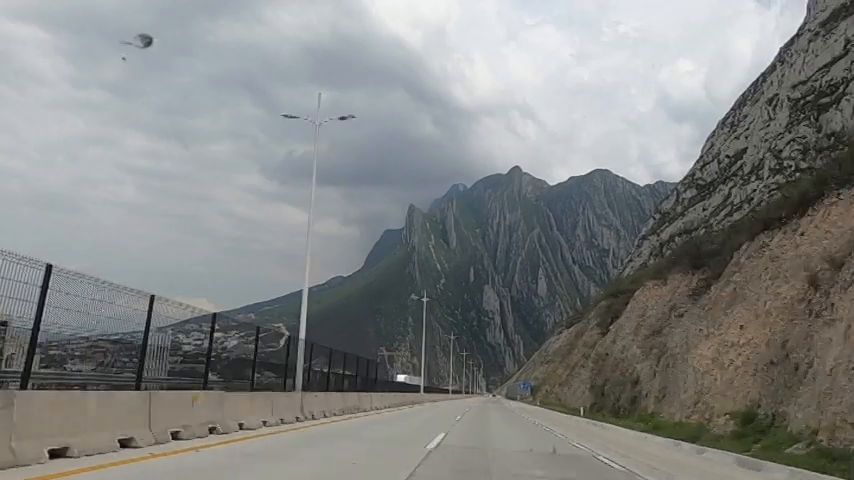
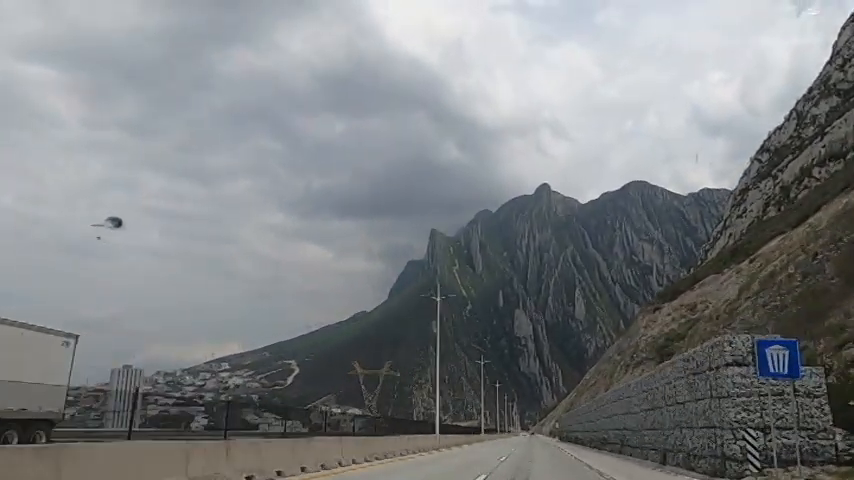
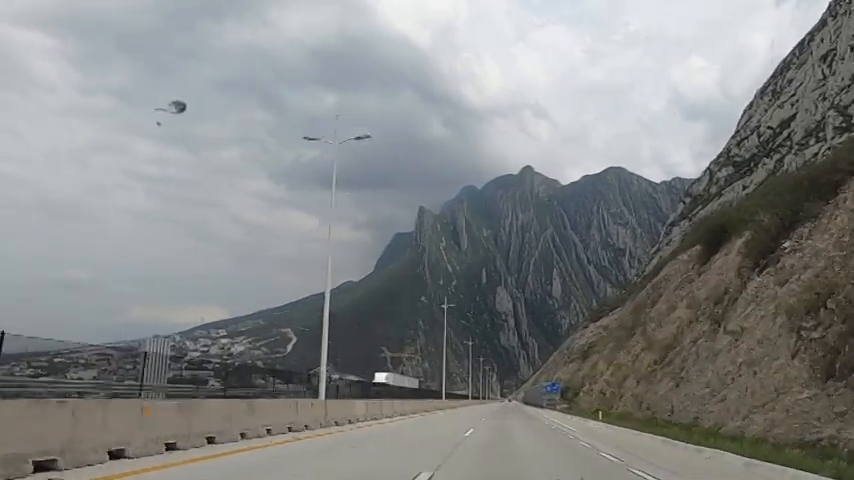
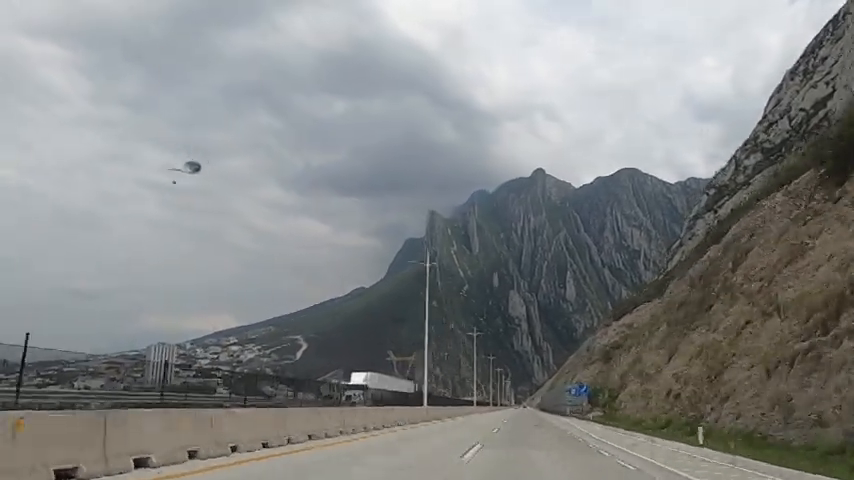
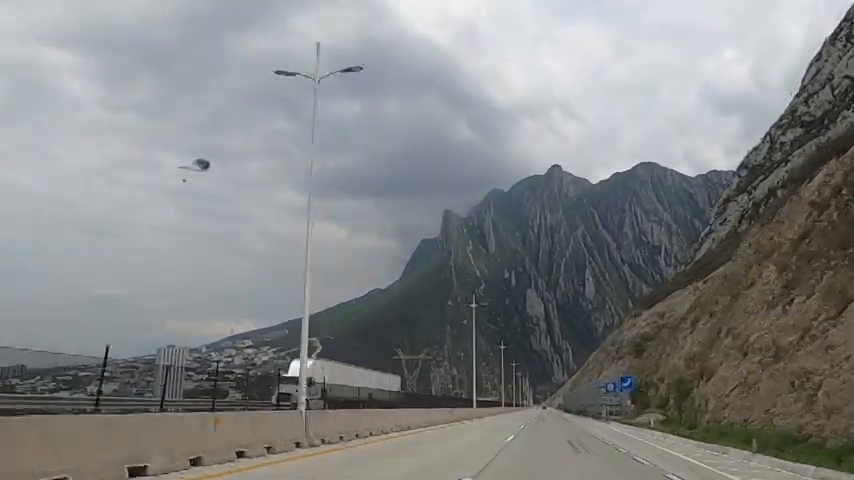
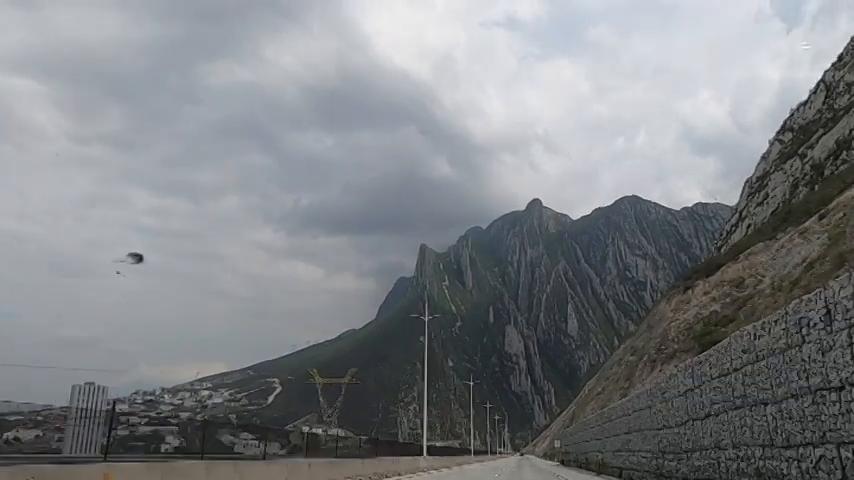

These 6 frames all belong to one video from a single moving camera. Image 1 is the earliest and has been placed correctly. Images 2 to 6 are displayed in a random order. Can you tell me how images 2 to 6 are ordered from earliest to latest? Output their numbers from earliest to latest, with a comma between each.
3, 4, 5, 2, 6
